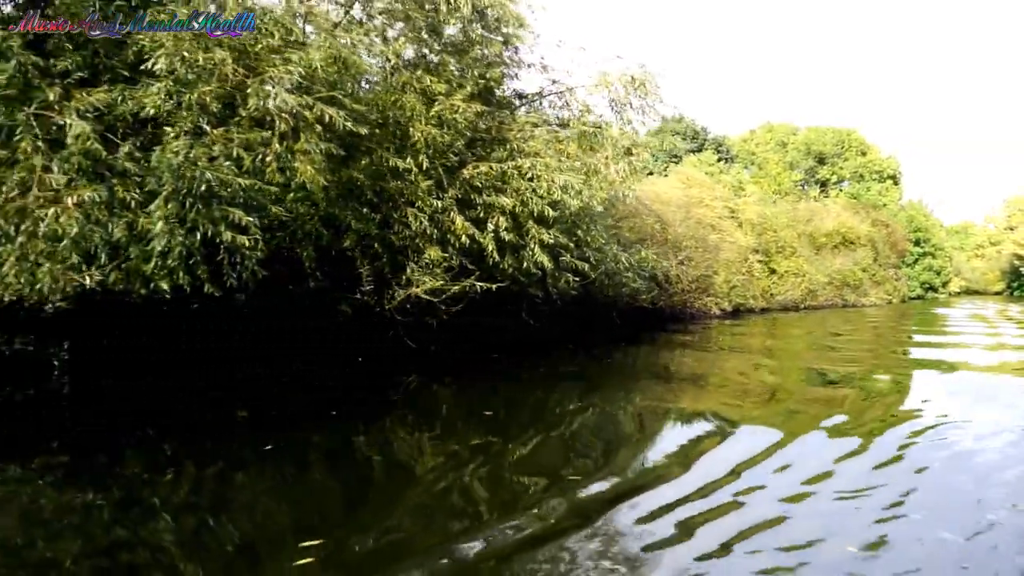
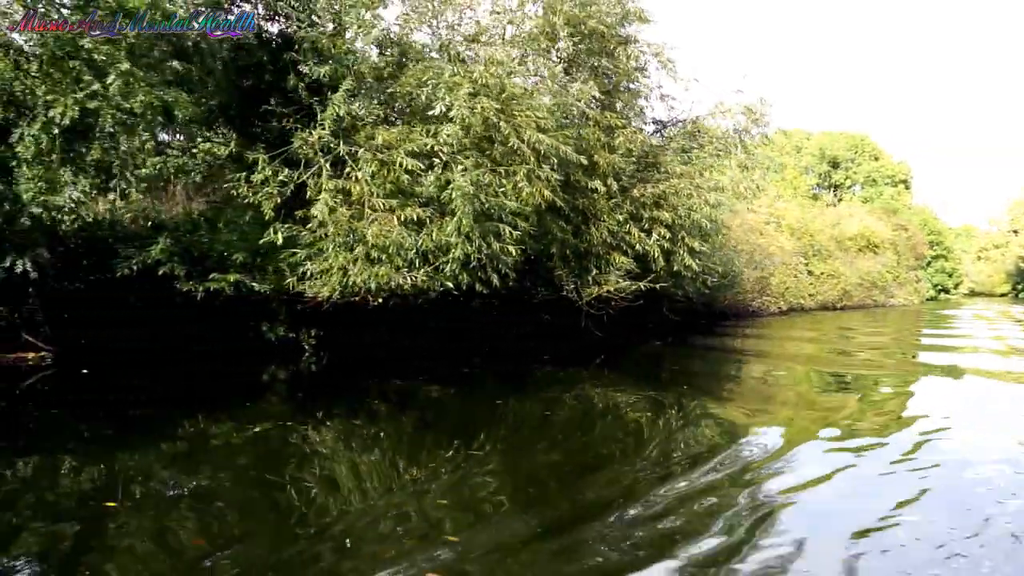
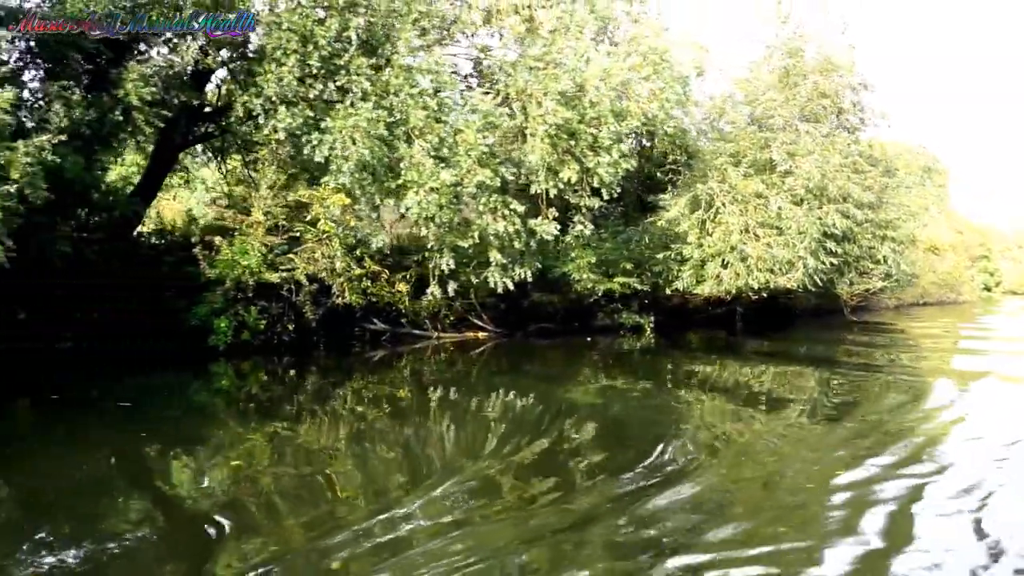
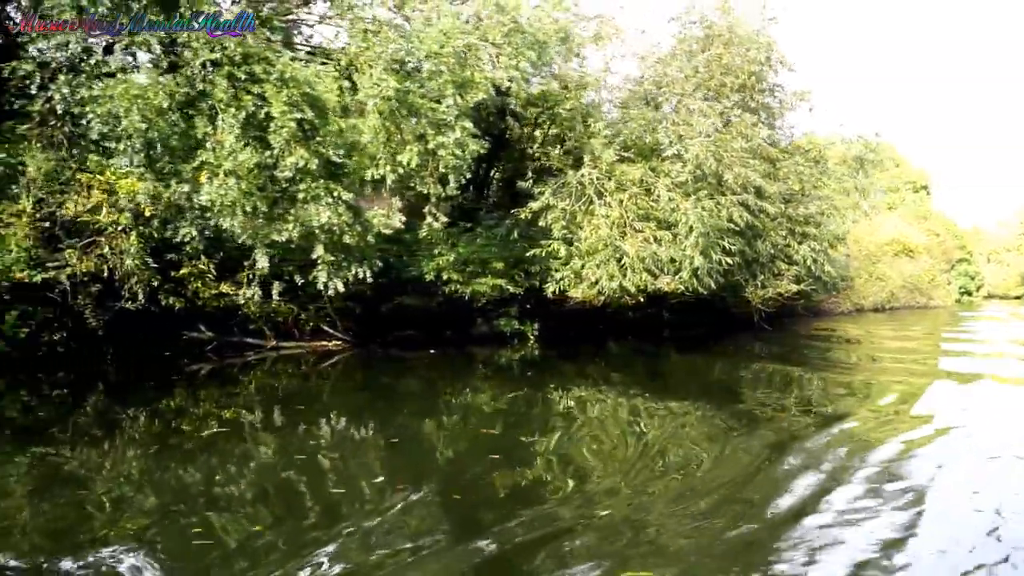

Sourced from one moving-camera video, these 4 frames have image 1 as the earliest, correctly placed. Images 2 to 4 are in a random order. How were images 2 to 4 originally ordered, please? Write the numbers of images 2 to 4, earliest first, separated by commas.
2, 4, 3
